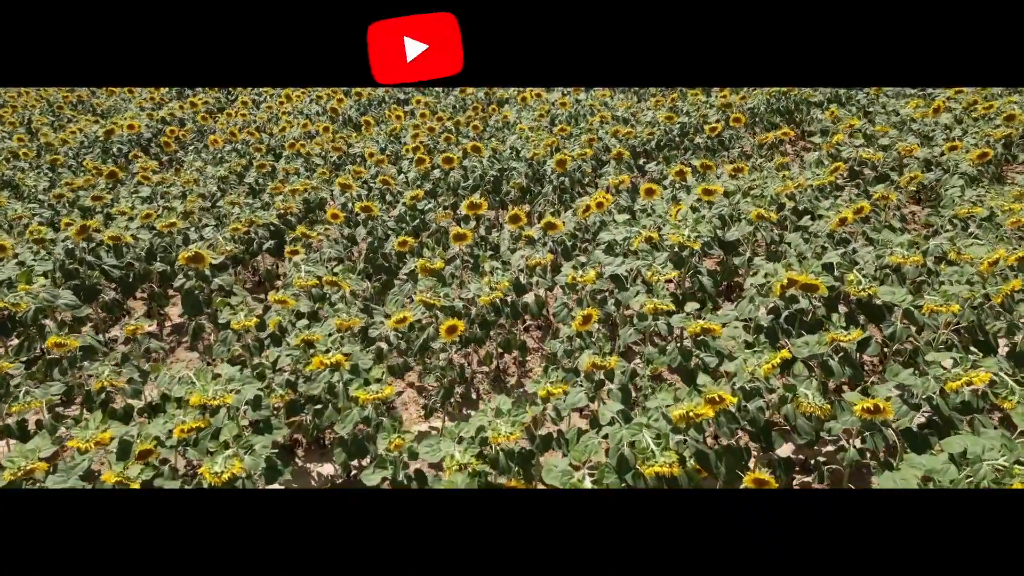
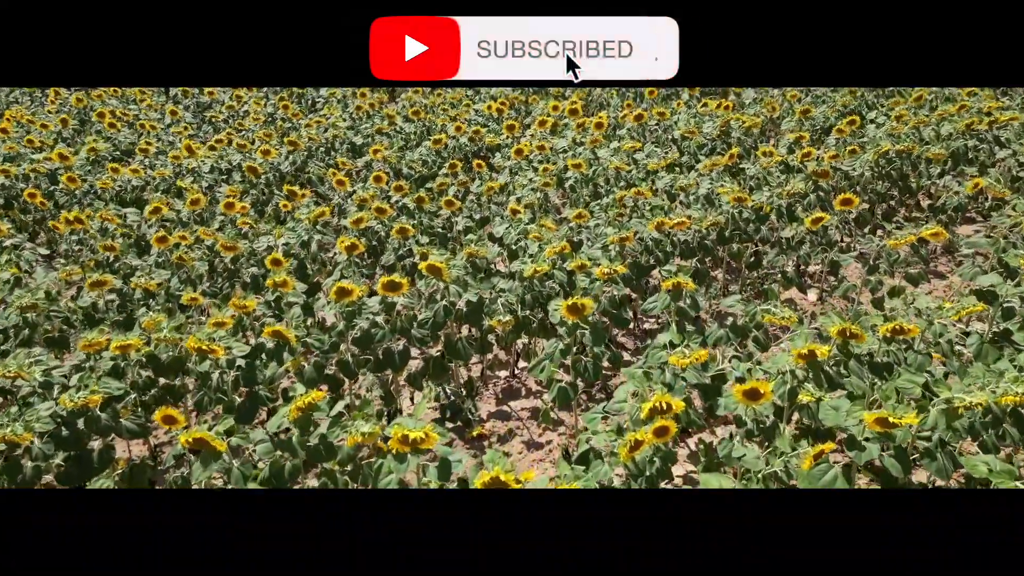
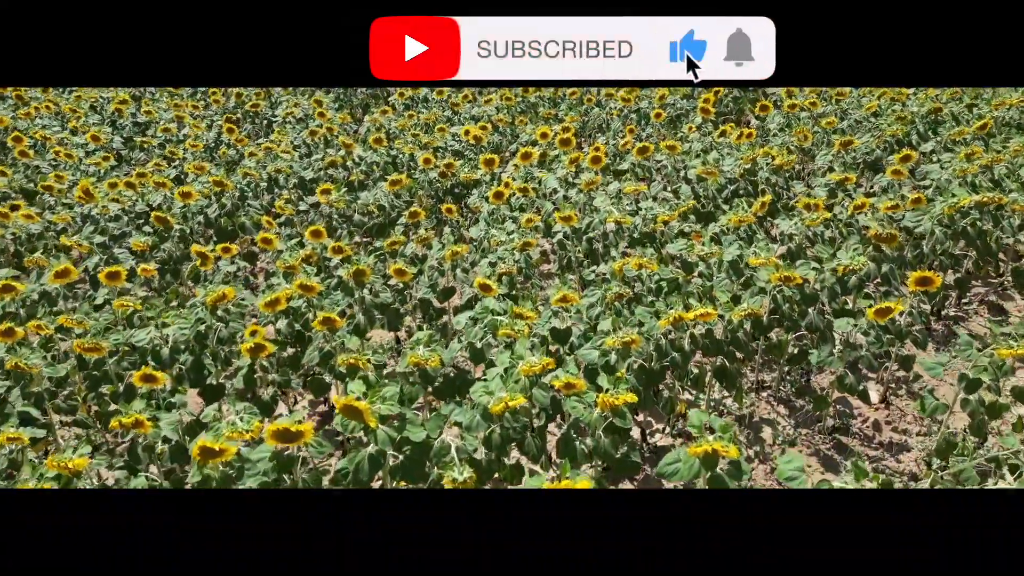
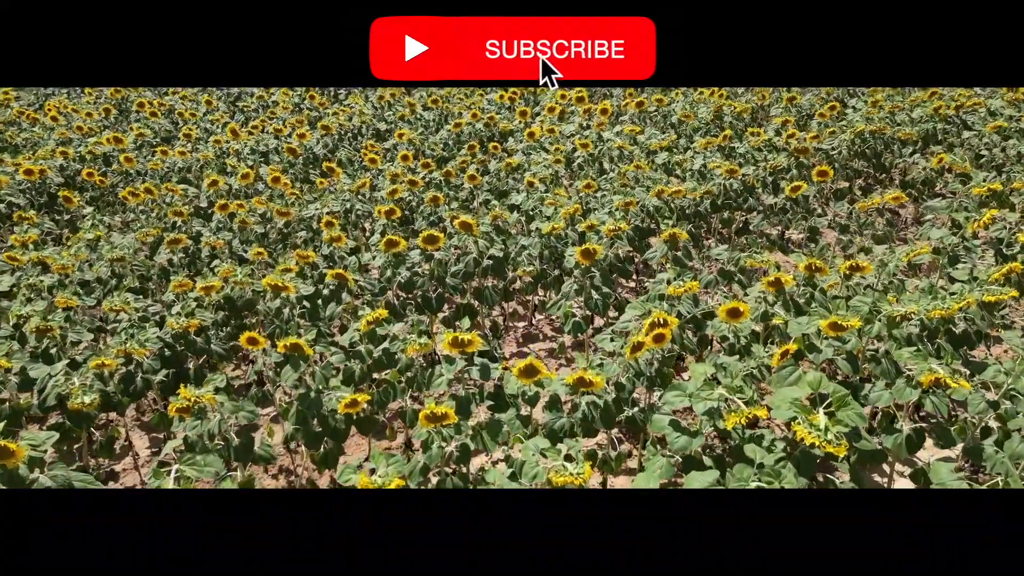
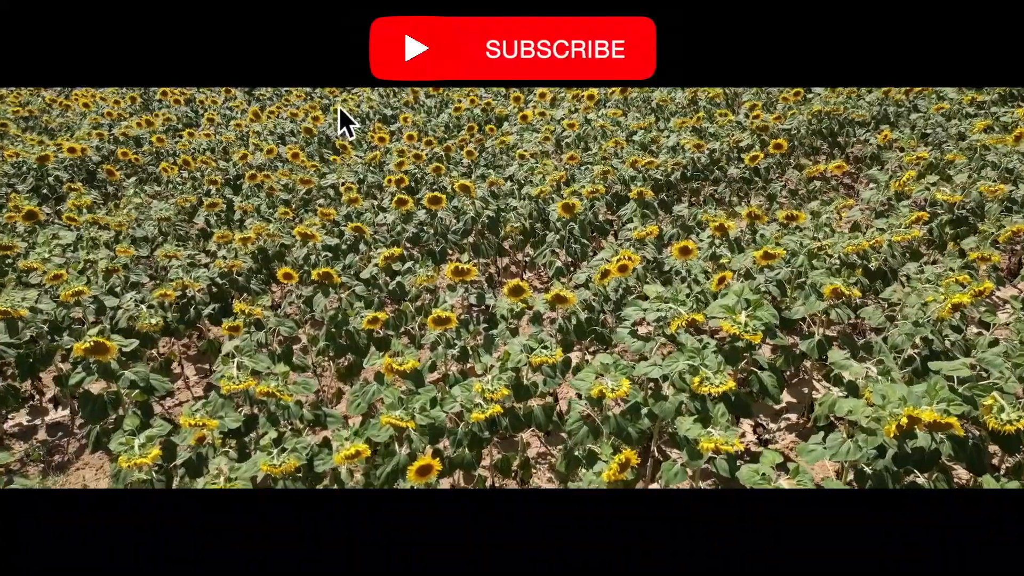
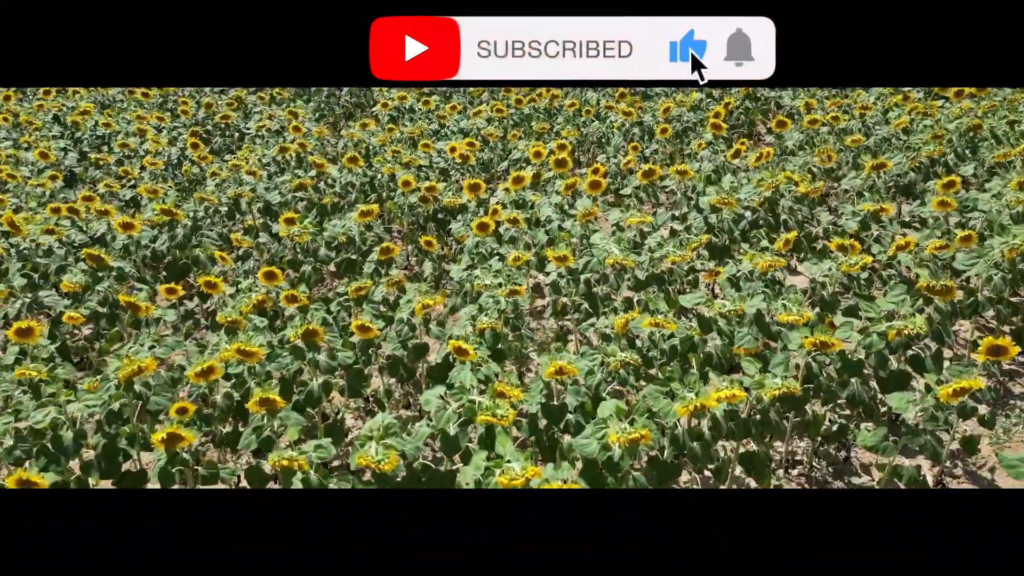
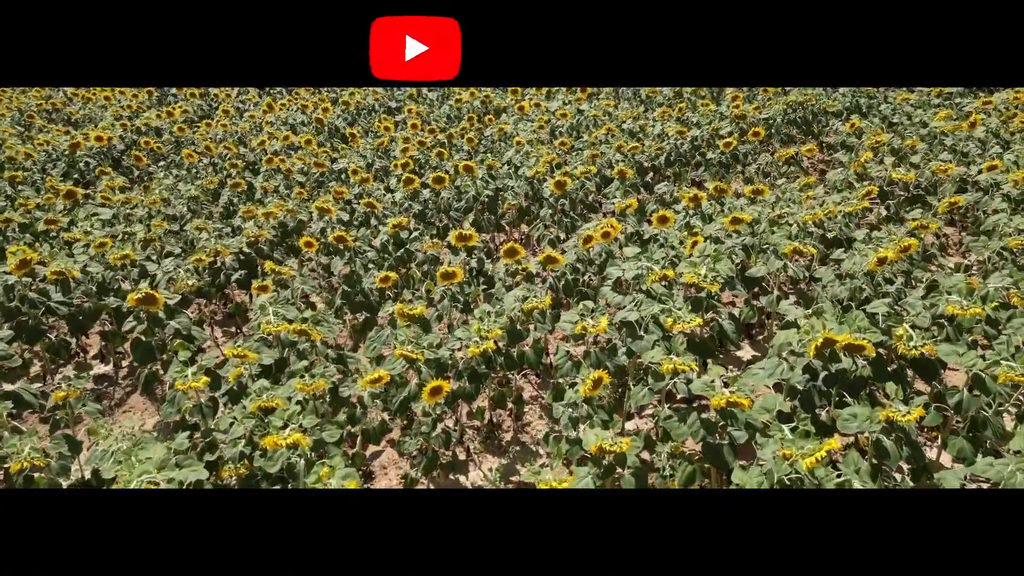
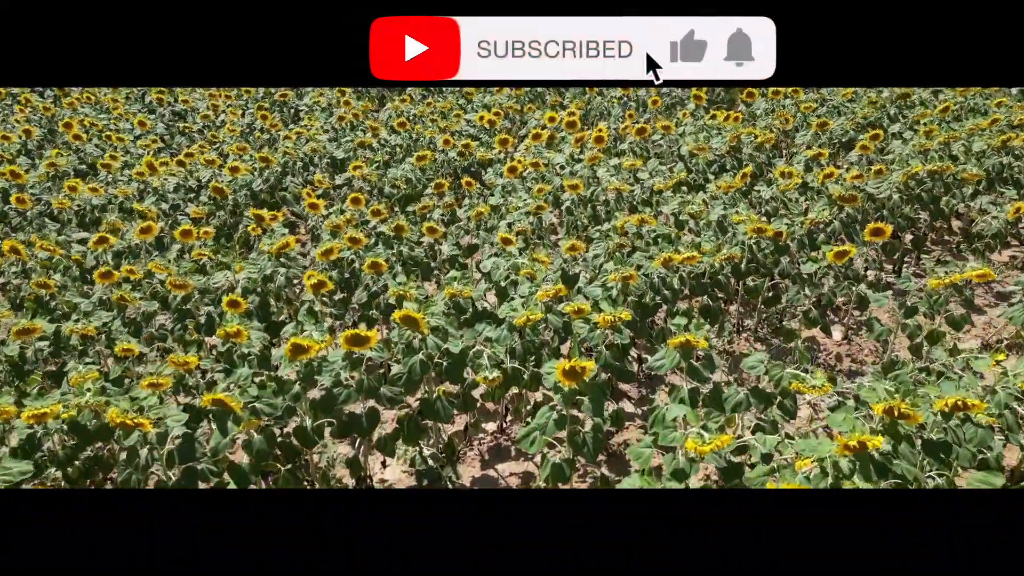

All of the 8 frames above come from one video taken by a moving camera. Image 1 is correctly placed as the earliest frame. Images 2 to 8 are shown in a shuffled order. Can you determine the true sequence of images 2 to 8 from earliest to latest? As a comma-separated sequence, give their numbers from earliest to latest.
7, 5, 4, 2, 8, 3, 6
